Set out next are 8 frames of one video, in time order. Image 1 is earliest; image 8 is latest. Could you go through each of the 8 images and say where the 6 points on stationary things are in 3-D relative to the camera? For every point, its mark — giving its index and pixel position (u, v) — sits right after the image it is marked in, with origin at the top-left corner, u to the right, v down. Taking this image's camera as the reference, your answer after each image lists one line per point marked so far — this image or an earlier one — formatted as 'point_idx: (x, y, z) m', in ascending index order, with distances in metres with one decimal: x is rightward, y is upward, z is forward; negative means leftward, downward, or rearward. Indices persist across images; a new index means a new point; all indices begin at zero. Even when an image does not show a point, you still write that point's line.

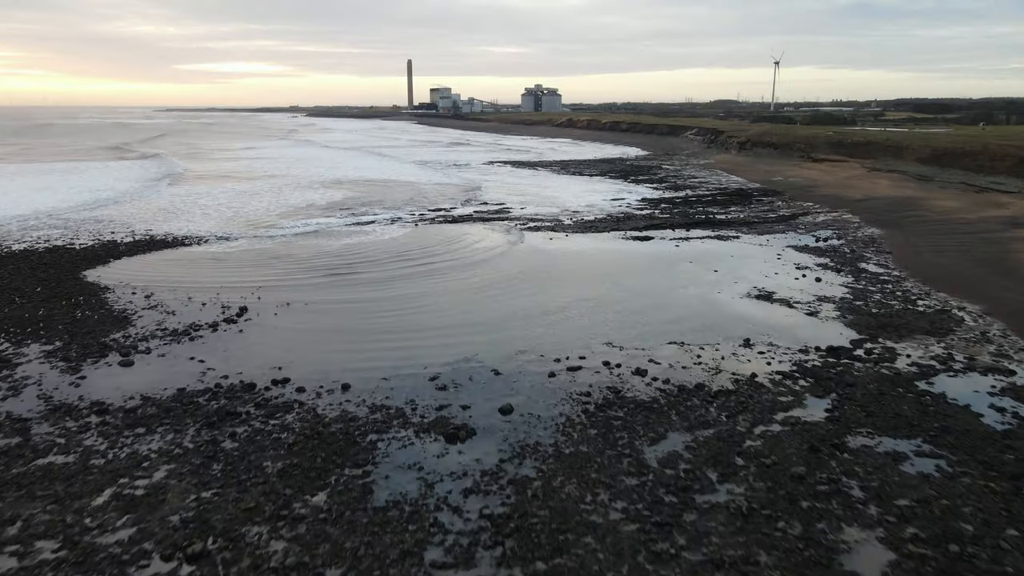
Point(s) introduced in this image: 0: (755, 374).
0: (+3.6, -1.3, +7.2) m
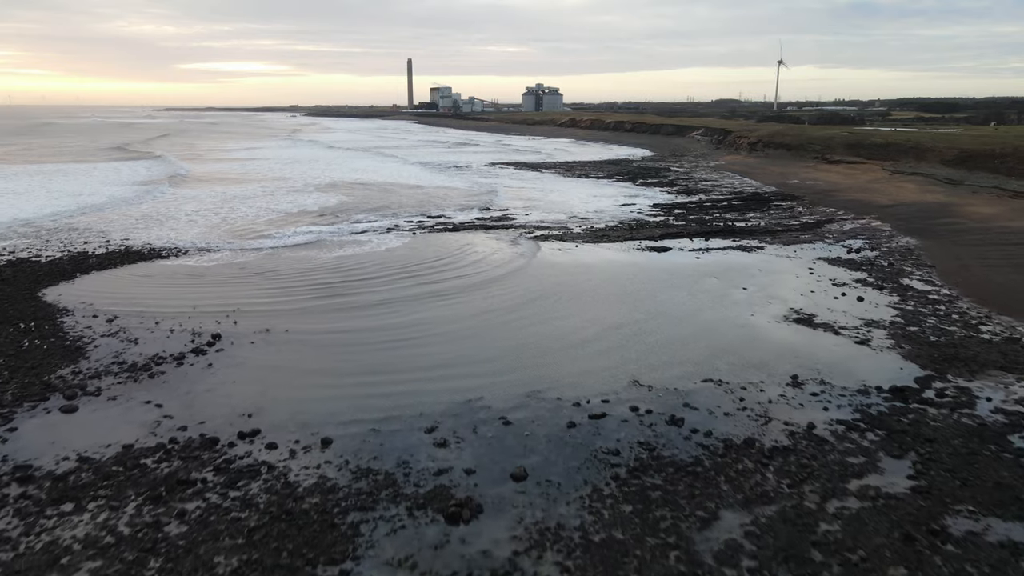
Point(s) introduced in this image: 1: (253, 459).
0: (+3.7, -1.7, +6.1) m
1: (-2.9, -1.9, +5.5) m
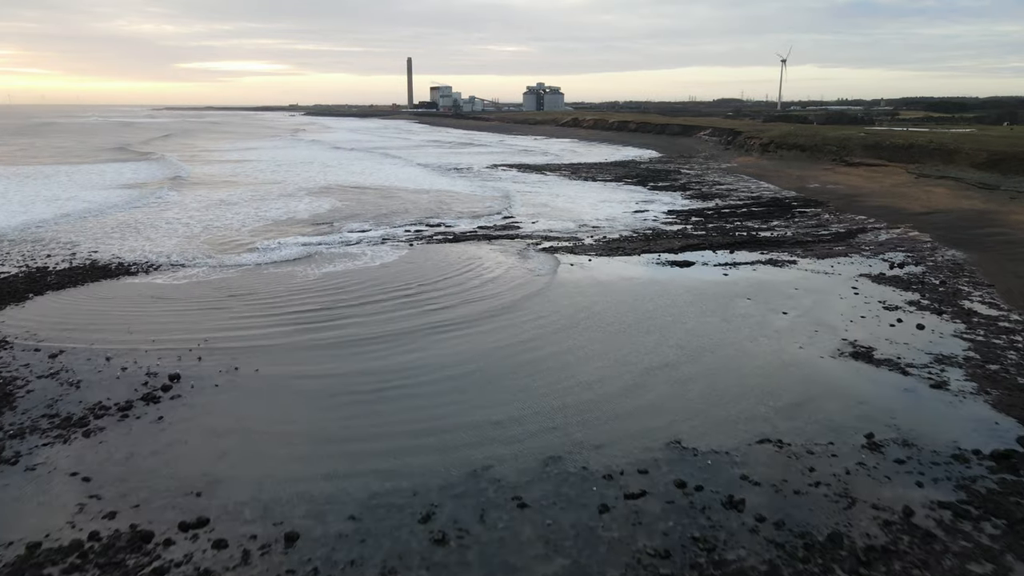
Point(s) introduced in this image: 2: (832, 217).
0: (+3.9, -2.2, +4.8) m
1: (-2.7, -2.4, +4.2) m
2: (+10.9, +2.4, +16.8) m
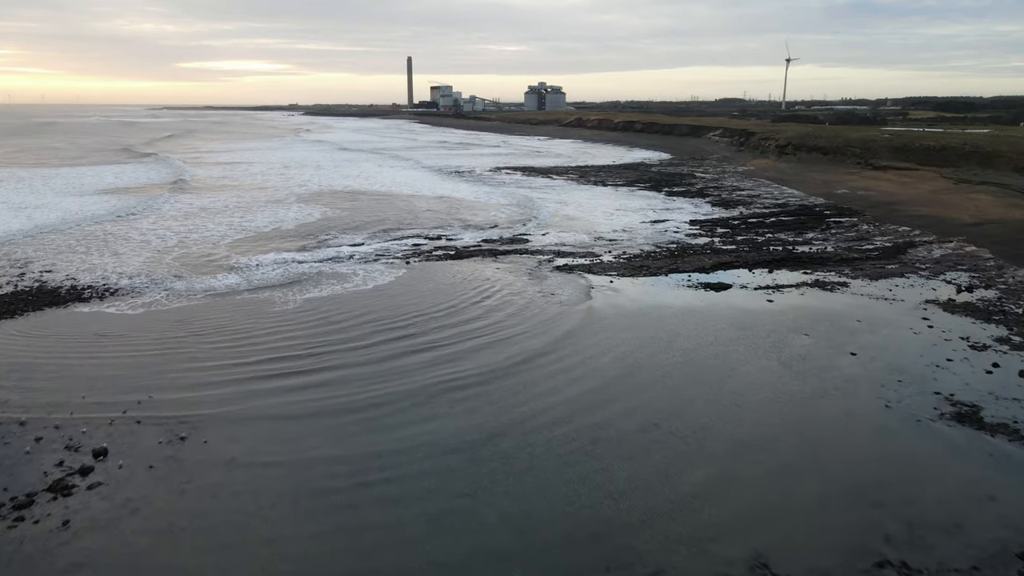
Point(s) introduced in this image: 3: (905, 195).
0: (+4.1, -2.7, +3.3) m
1: (-2.5, -2.9, +2.6) m
2: (+11.2, +1.9, +15.3) m
3: (+15.4, +3.6, +19.3) m
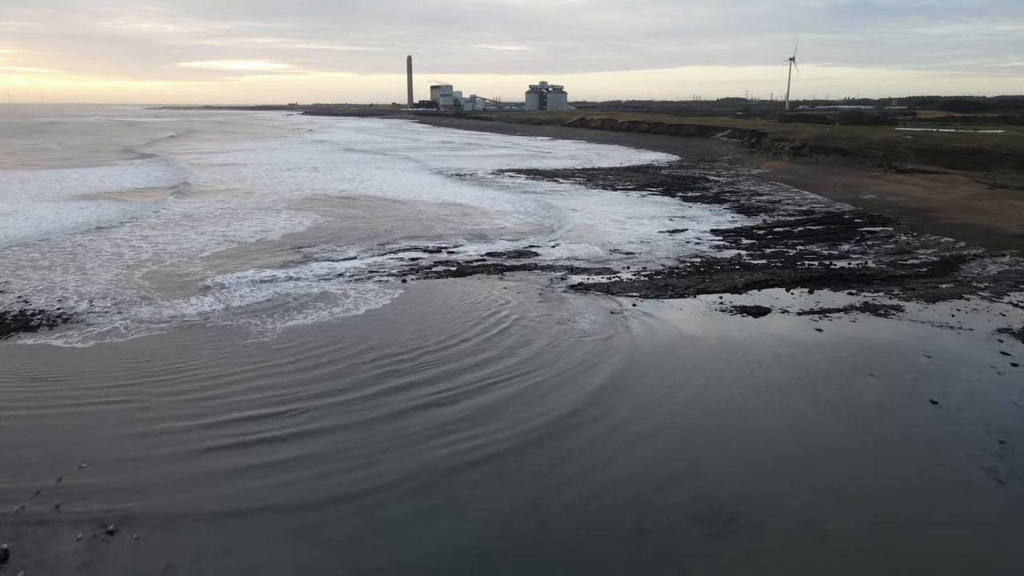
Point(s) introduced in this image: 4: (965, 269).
0: (+4.3, -3.2, +2.0) m
1: (-2.3, -3.4, +1.3) m
2: (+11.4, +1.4, +14.0) m
3: (+15.6, +3.2, +18.0) m
4: (+10.7, +0.4, +11.6) m
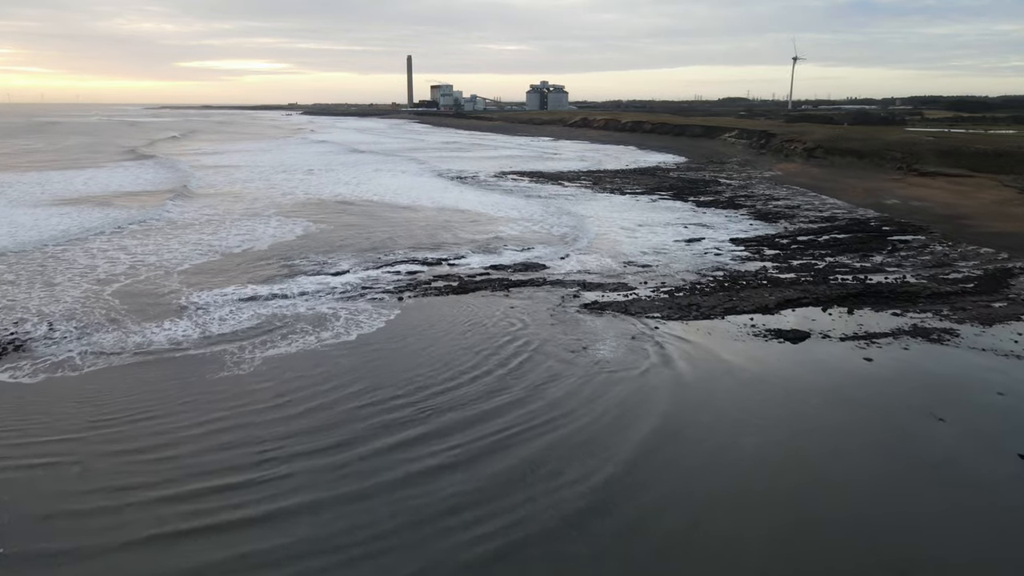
0: (+4.5, -3.6, +1.0) m
1: (-2.1, -3.8, +0.3) m
2: (+11.5, +1.0, +13.0) m
3: (+15.7, +2.8, +17.0) m
4: (+10.9, +0.1, +10.6) m
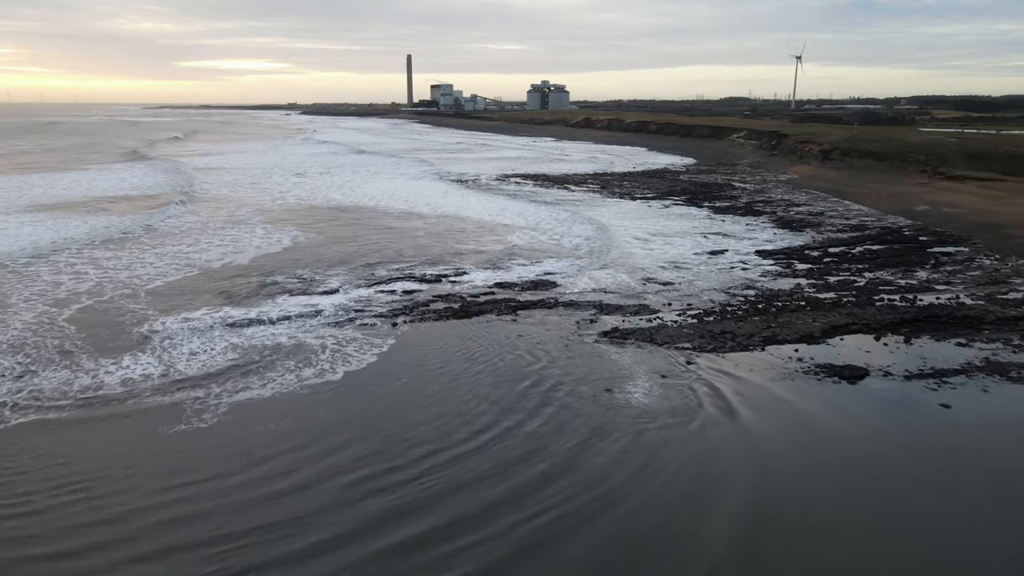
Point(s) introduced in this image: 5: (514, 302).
0: (+4.6, -4.0, -0.2) m
1: (-2.0, -4.2, -0.8) m
2: (+11.7, +0.6, +11.8) m
3: (+15.9, +2.4, +15.8) m
4: (+11.0, -0.4, +9.4) m
5: (0.0, -0.3, +9.8) m
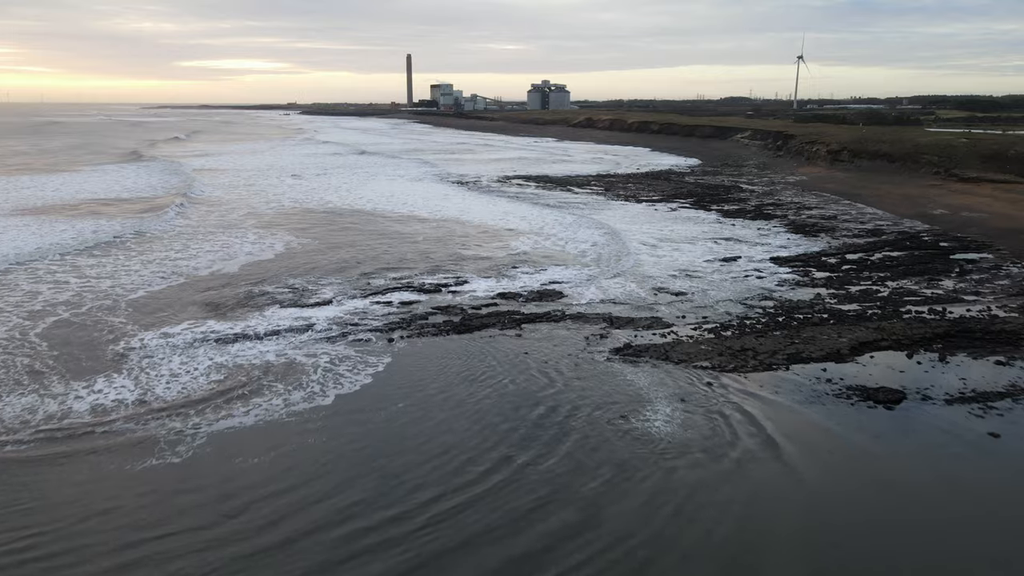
0: (+4.7, -4.3, -0.8) m
1: (-1.9, -4.5, -1.4) m
2: (+11.8, +0.3, +11.2) m
3: (+16.0, +2.1, +15.2) m
4: (+11.1, -0.6, +8.8) m
5: (+0.1, -0.5, +9.2) m
